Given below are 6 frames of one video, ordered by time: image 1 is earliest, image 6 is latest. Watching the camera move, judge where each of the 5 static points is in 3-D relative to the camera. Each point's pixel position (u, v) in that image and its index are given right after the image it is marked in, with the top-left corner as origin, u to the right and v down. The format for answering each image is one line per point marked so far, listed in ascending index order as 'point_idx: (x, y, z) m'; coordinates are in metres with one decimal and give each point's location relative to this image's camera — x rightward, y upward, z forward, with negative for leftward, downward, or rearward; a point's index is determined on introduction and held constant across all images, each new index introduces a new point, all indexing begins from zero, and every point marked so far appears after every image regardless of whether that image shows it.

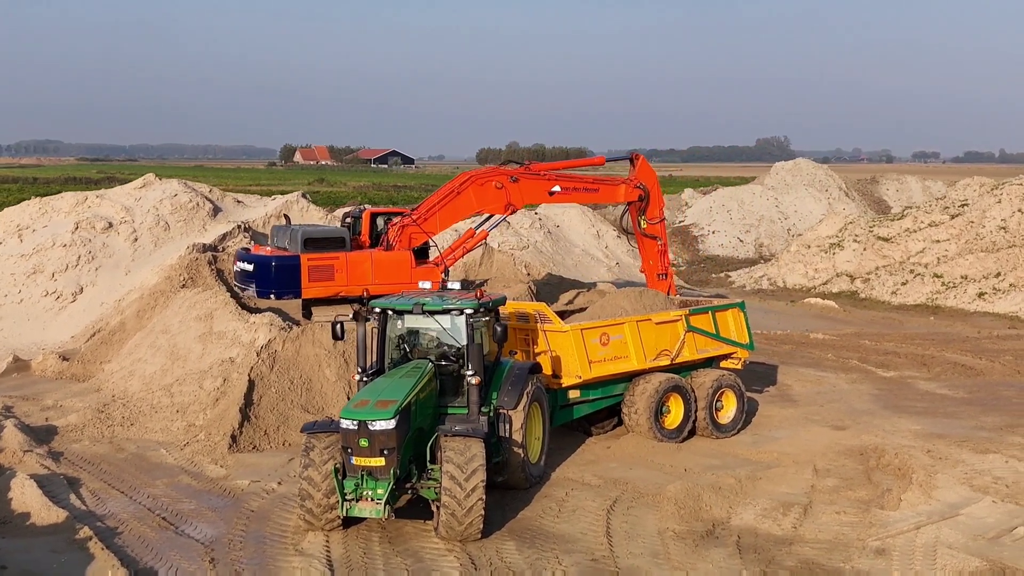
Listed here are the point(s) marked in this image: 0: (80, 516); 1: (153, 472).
0: (-3.2, -1.7, +6.4) m
1: (-3.4, -1.7, +8.3) m
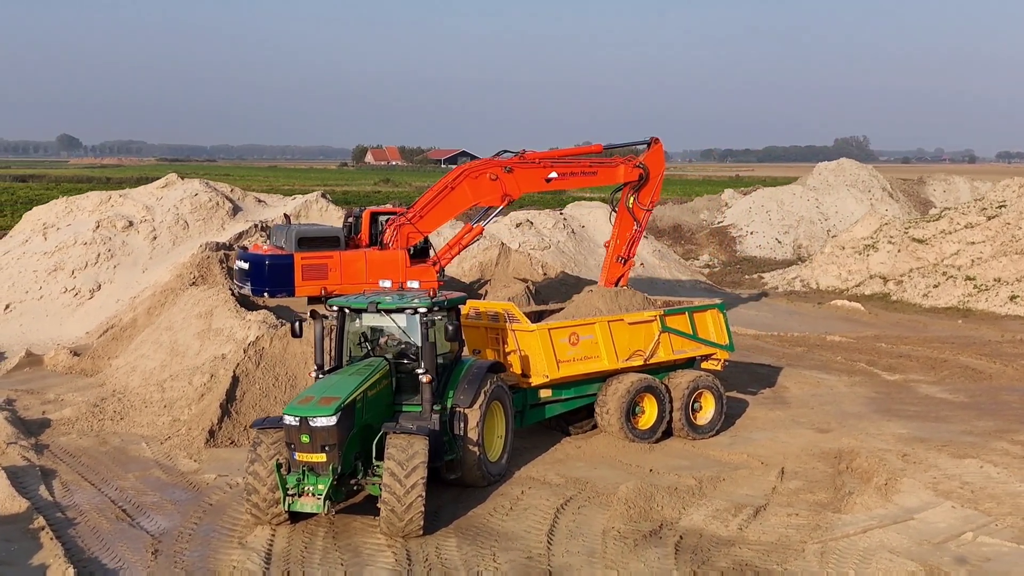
0: (-3.5, -1.6, +6.5) m
1: (-3.7, -1.7, +8.4) m
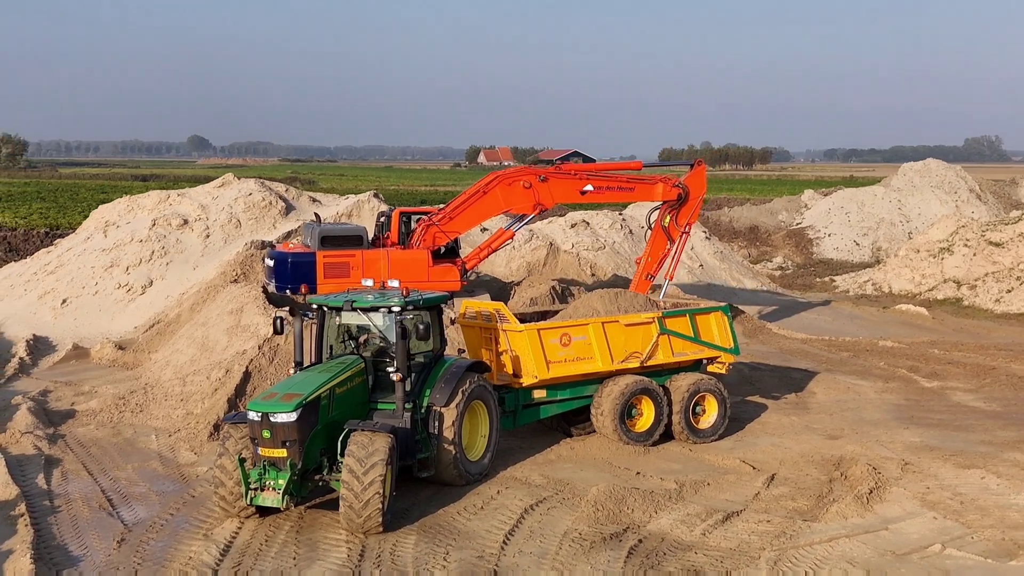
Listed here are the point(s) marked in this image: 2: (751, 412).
0: (-3.7, -1.6, +6.7) m
1: (-3.8, -1.7, +8.7) m
2: (+3.2, -1.7, +11.7) m
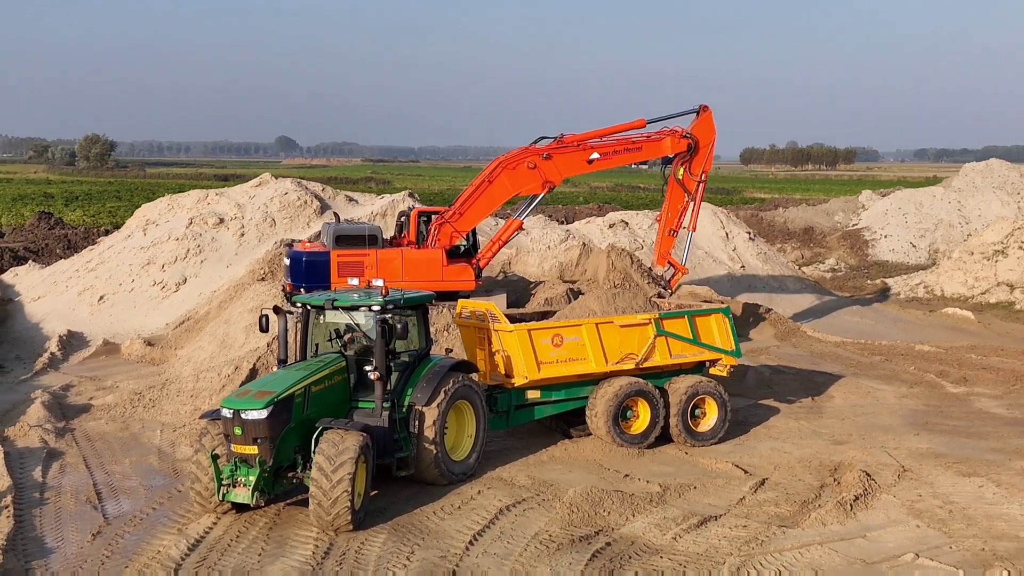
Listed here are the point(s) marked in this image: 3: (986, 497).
0: (-3.8, -1.6, +6.9) m
1: (-3.8, -1.6, +8.8) m
2: (+3.3, -1.7, +11.5) m
3: (+3.6, -1.6, +6.7) m
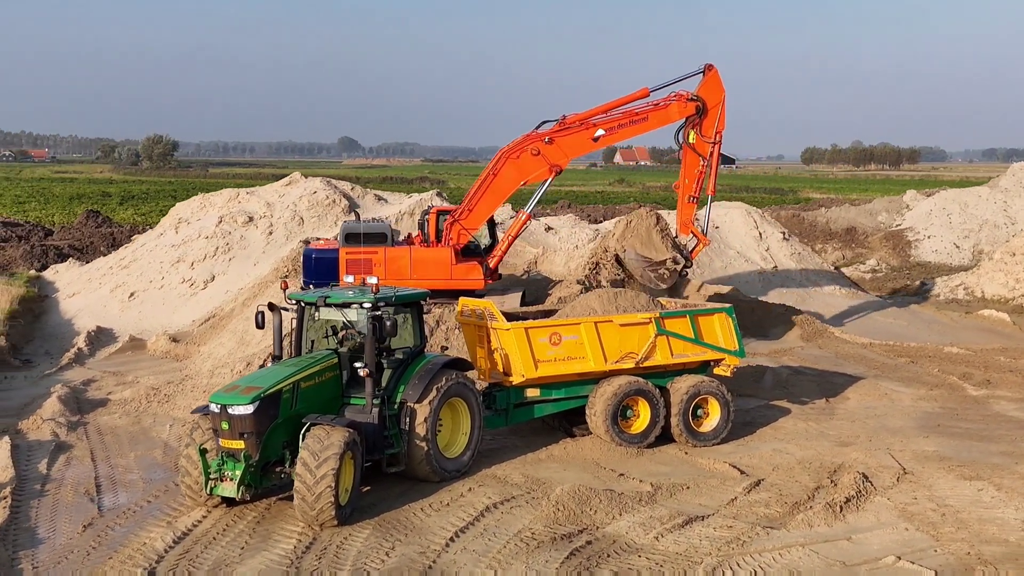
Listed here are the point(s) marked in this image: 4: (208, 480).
0: (-3.9, -1.5, +7.1) m
1: (-3.8, -1.6, +9.0) m
2: (+3.4, -1.7, +11.4) m
3: (+3.6, -1.6, +6.6) m
4: (-2.0, -1.3, +5.7) m
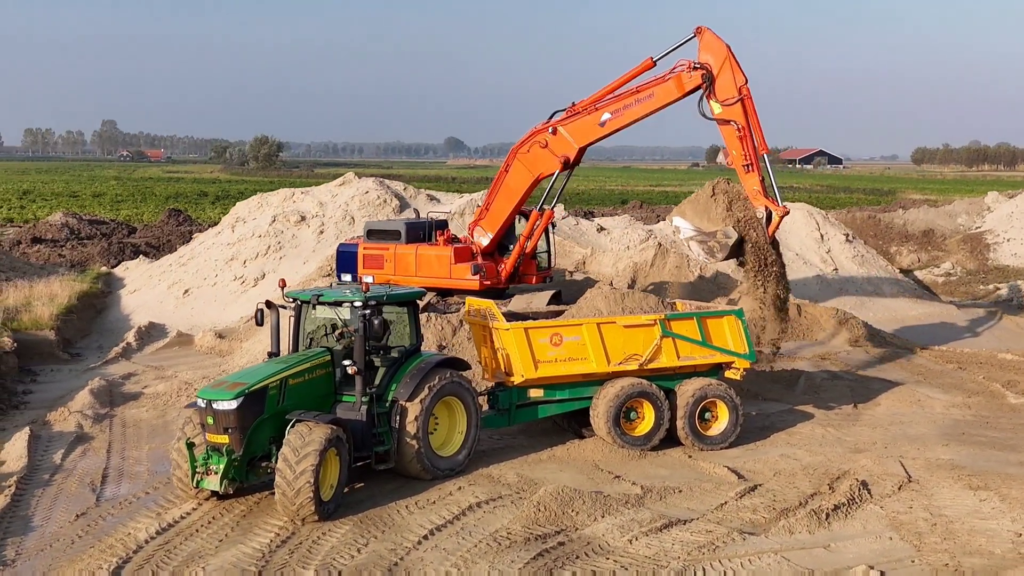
0: (-3.9, -1.5, +7.4) m
1: (-3.8, -1.6, +9.3) m
2: (+3.6, -1.7, +11.3) m
3: (+3.5, -1.7, +6.4) m
4: (-2.1, -1.2, +5.9) m
